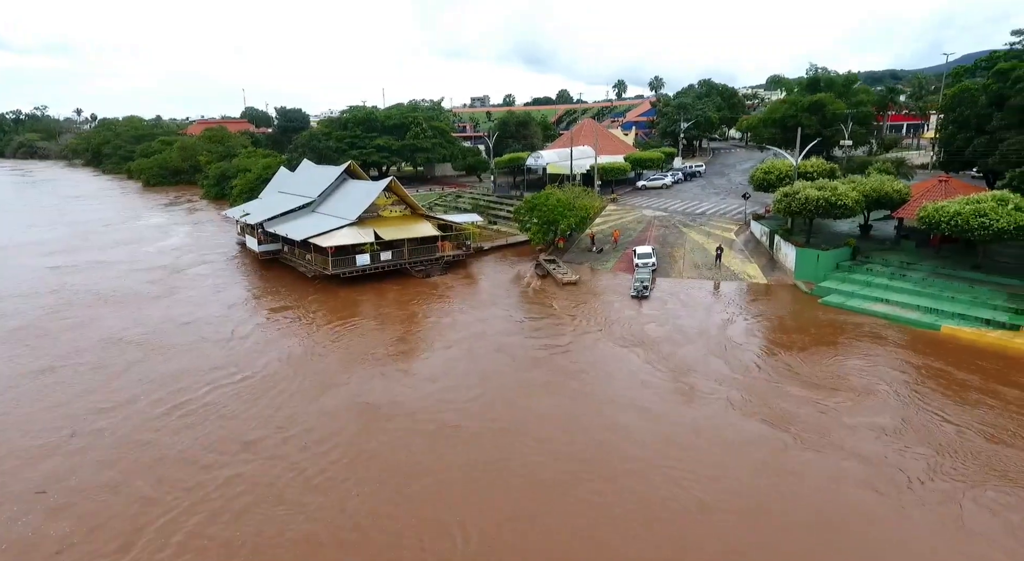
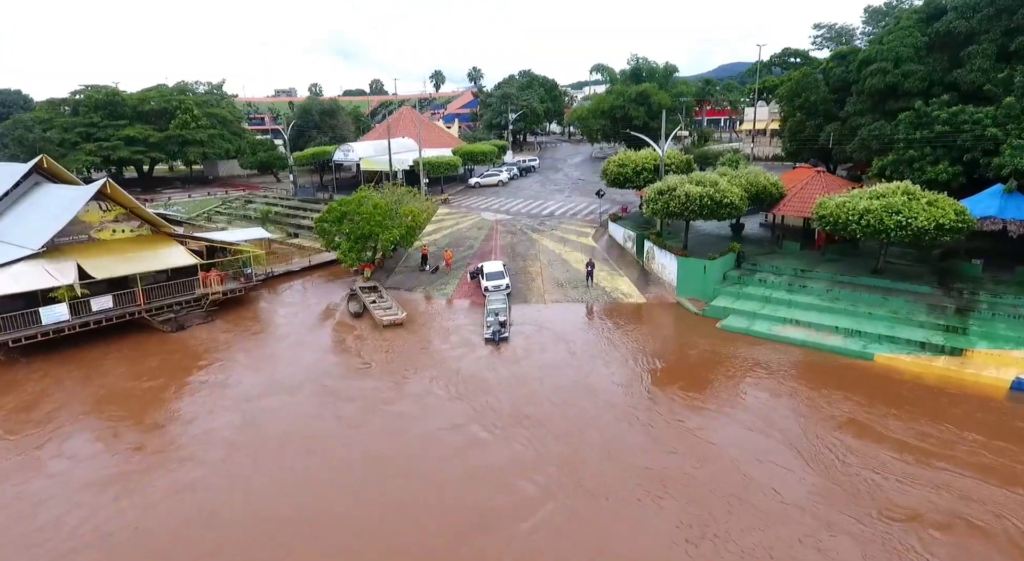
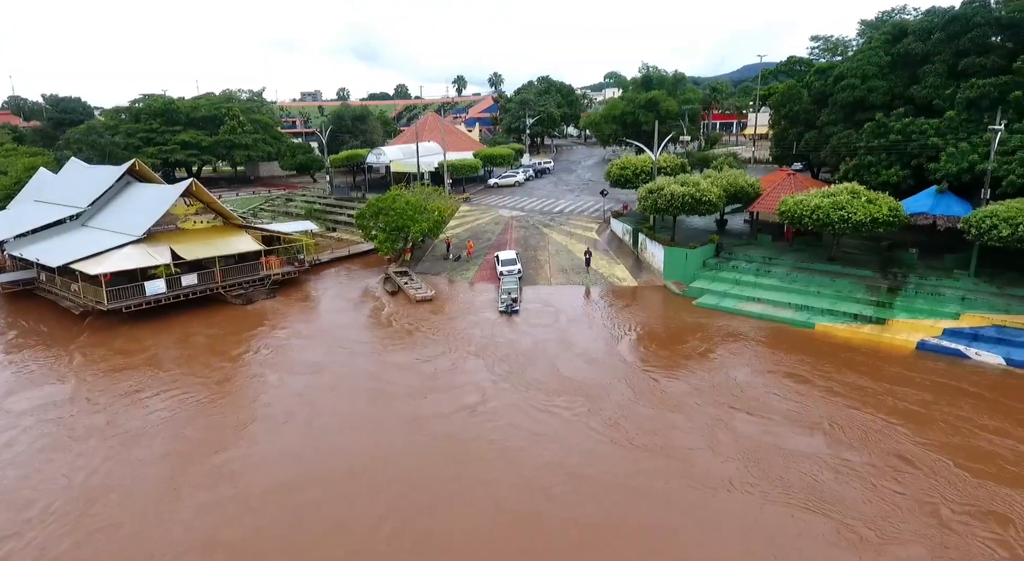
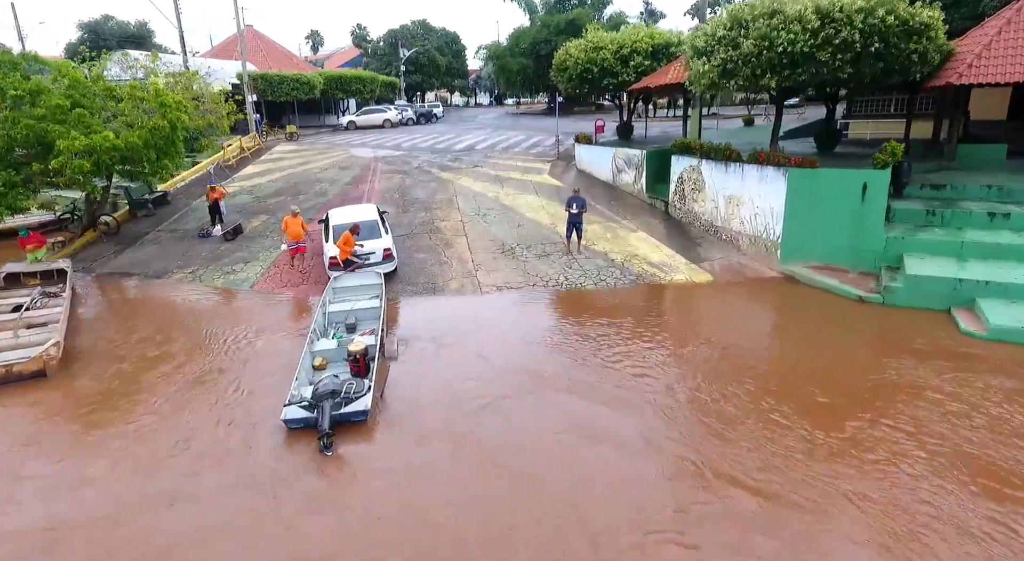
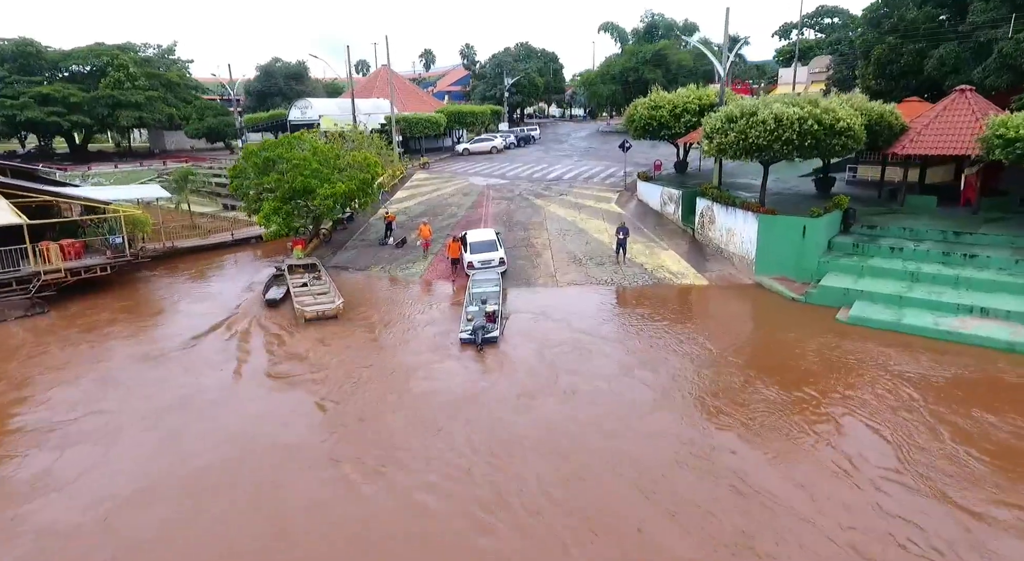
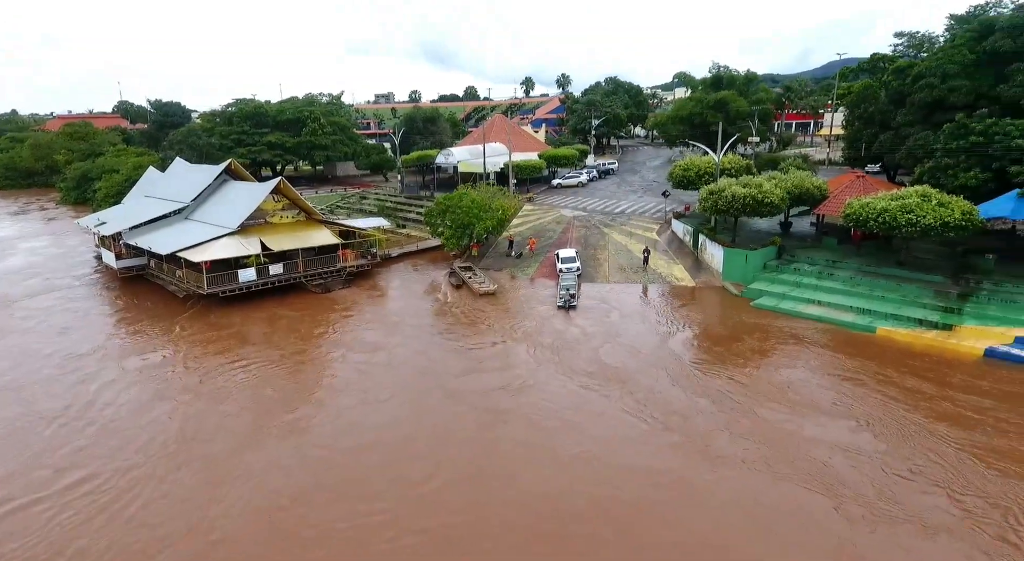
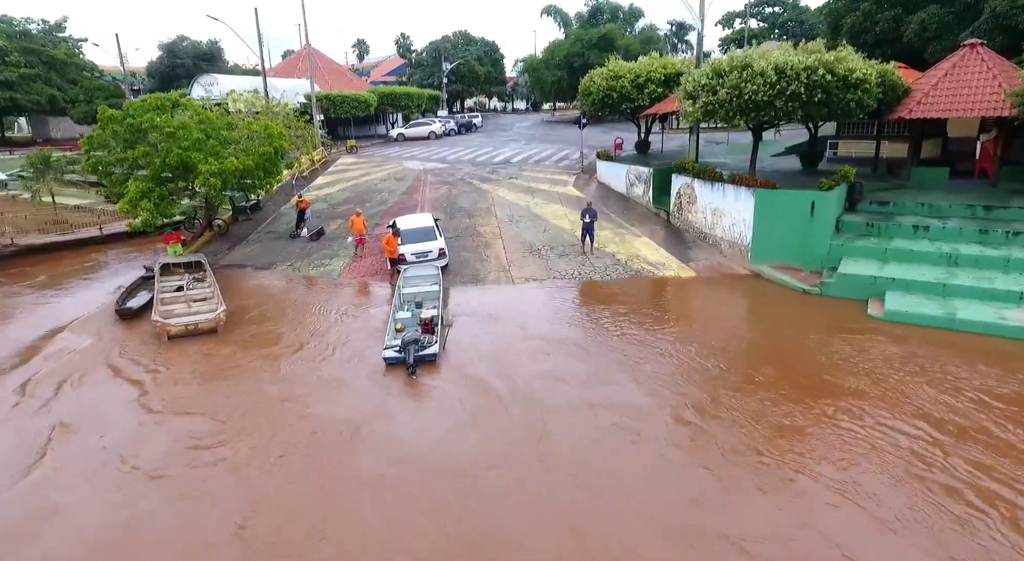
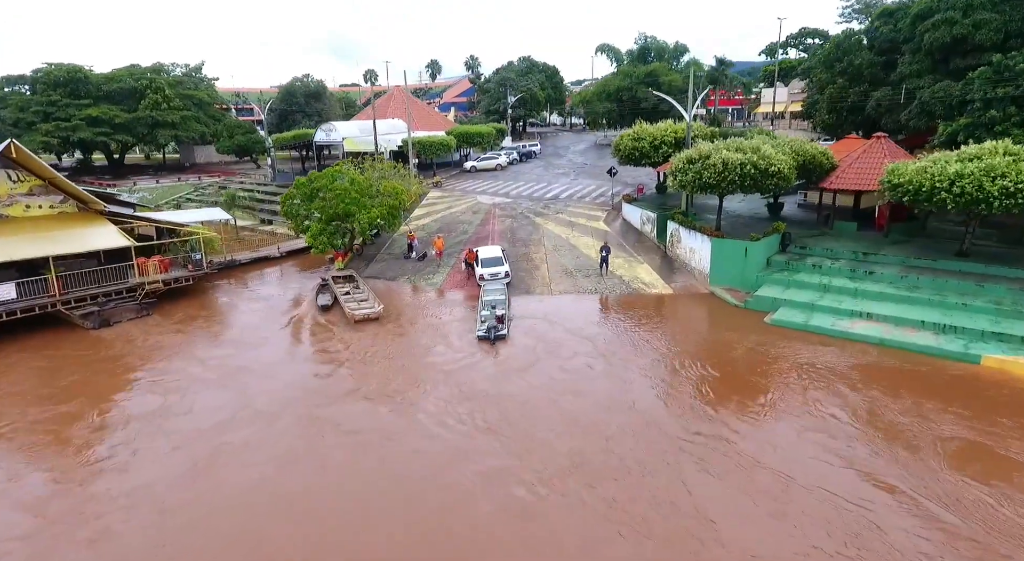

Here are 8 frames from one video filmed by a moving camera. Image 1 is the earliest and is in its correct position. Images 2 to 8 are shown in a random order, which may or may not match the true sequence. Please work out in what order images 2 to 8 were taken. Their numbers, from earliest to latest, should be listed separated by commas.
6, 3, 2, 8, 5, 7, 4
